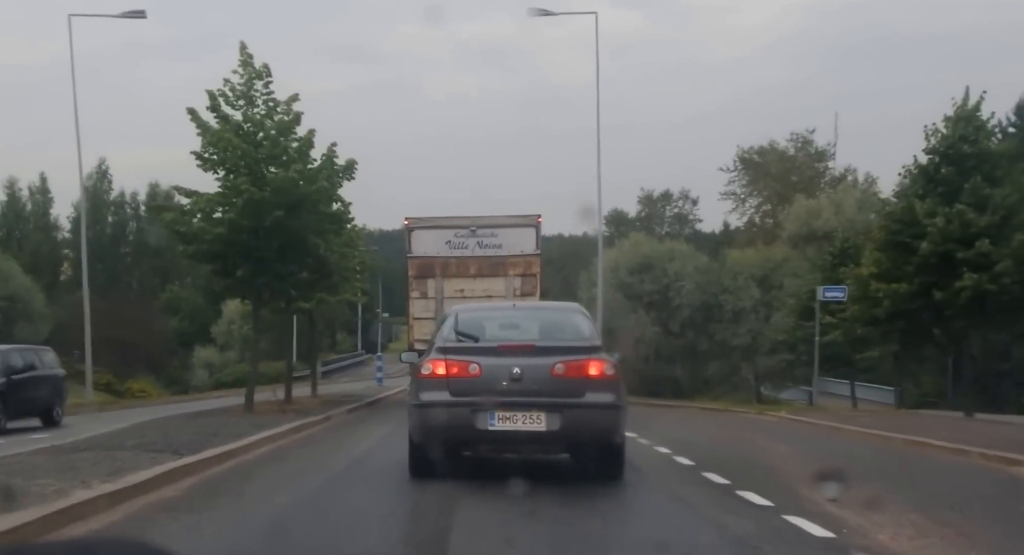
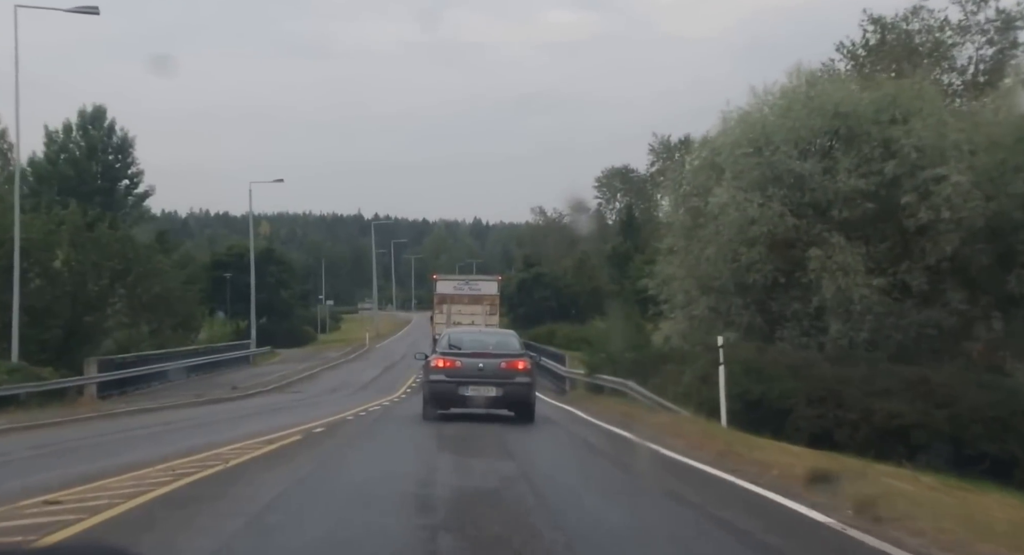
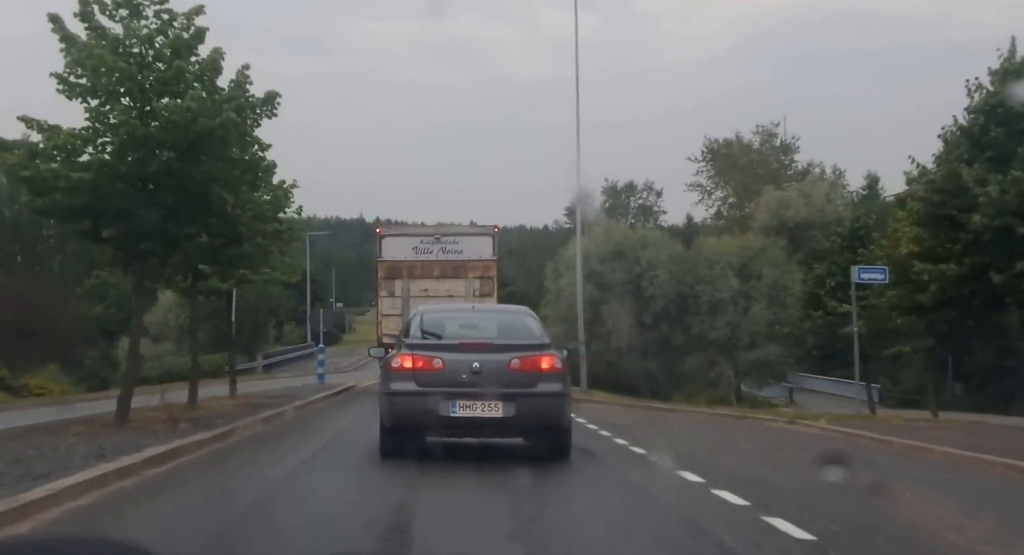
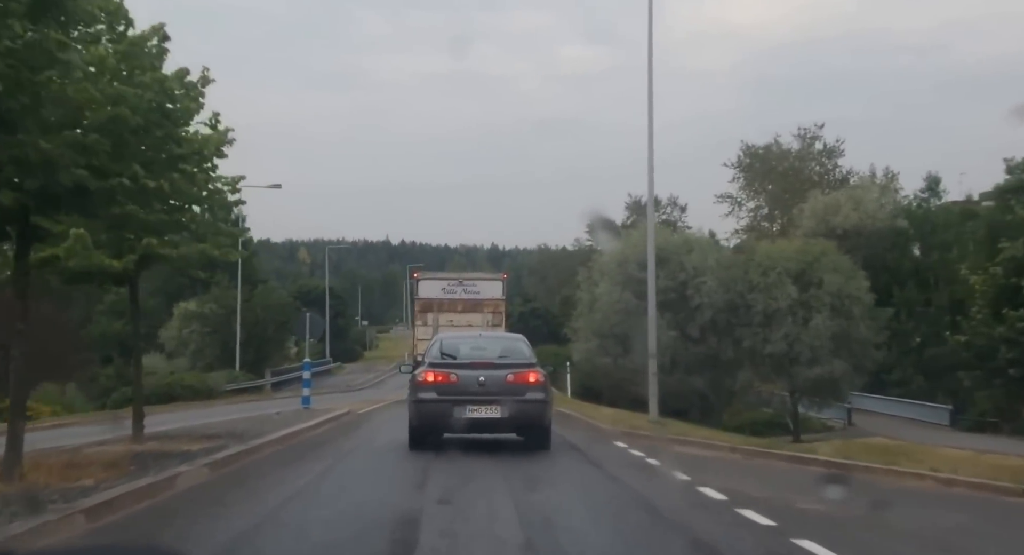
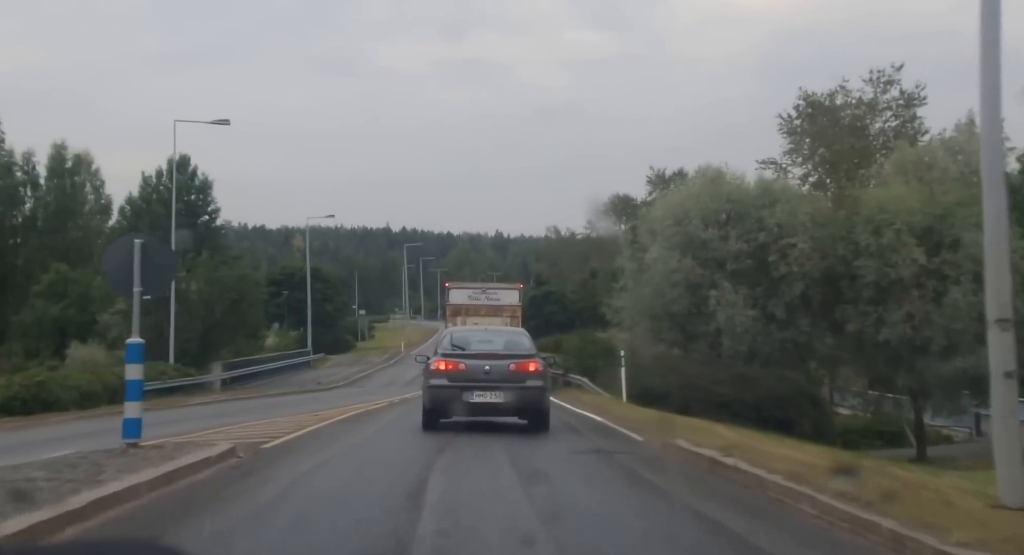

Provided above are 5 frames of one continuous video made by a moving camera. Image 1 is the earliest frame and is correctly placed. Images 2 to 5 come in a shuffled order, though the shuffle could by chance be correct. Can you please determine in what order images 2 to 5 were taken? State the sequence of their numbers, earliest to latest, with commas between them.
3, 4, 5, 2
